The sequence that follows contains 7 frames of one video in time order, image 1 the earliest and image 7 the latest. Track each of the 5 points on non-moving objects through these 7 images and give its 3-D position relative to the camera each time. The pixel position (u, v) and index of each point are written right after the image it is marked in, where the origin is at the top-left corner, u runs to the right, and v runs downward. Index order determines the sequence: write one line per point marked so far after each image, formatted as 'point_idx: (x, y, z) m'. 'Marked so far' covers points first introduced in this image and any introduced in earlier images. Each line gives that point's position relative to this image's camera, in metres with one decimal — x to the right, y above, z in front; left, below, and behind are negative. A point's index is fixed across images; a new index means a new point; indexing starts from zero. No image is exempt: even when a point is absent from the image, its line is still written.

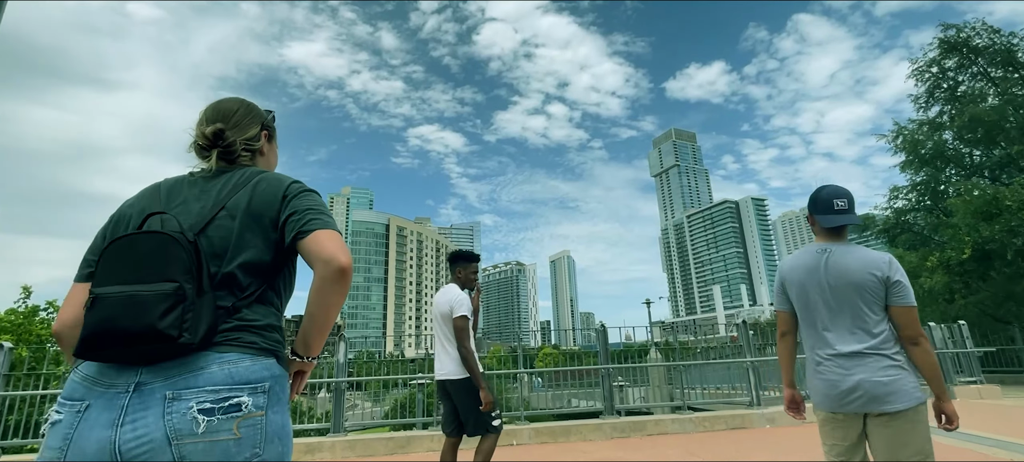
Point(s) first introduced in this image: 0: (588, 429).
0: (+0.9, -2.3, +5.9) m
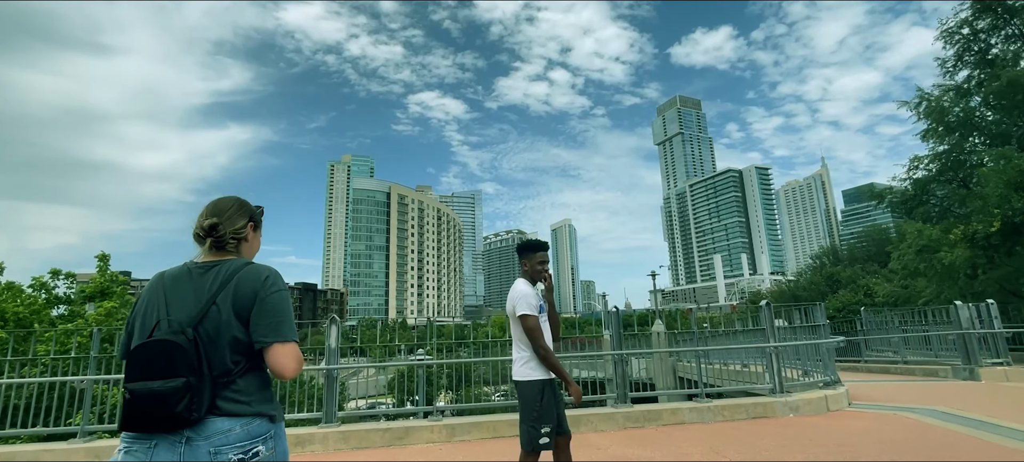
0: (+1.0, -2.1, +5.5) m
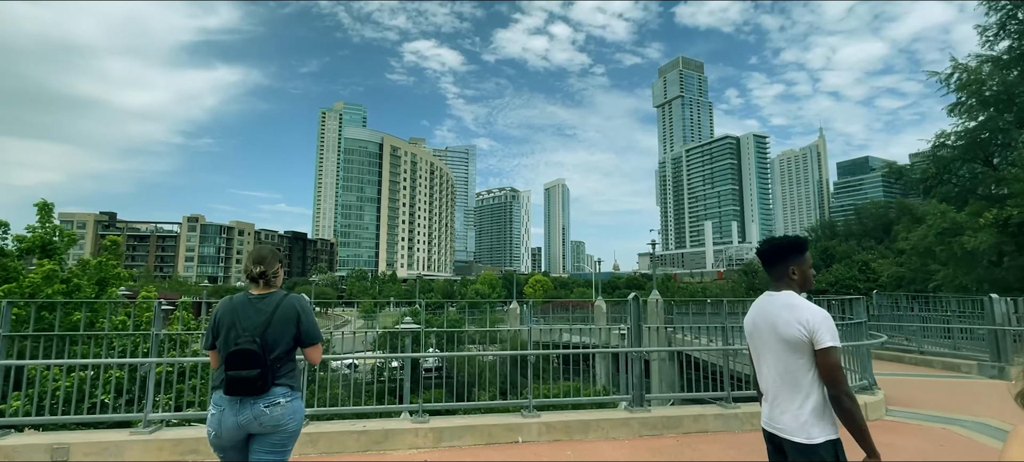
0: (+0.9, -1.8, +4.7) m
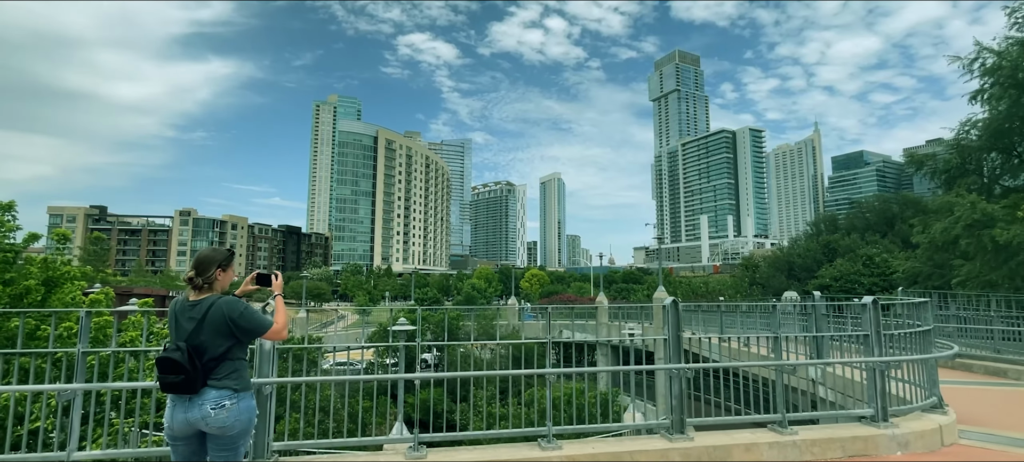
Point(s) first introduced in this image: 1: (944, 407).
0: (+1.1, -1.8, +3.9) m
1: (+4.2, -1.7, +4.9) m
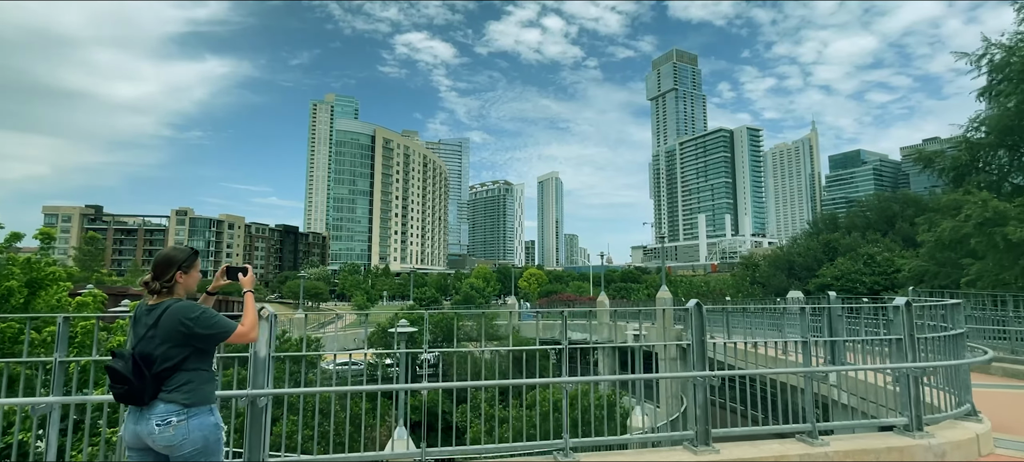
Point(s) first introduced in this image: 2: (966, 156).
0: (+1.2, -1.7, +3.7) m
1: (+4.3, -1.7, +4.7) m
2: (+14.2, +2.3, +15.8) m
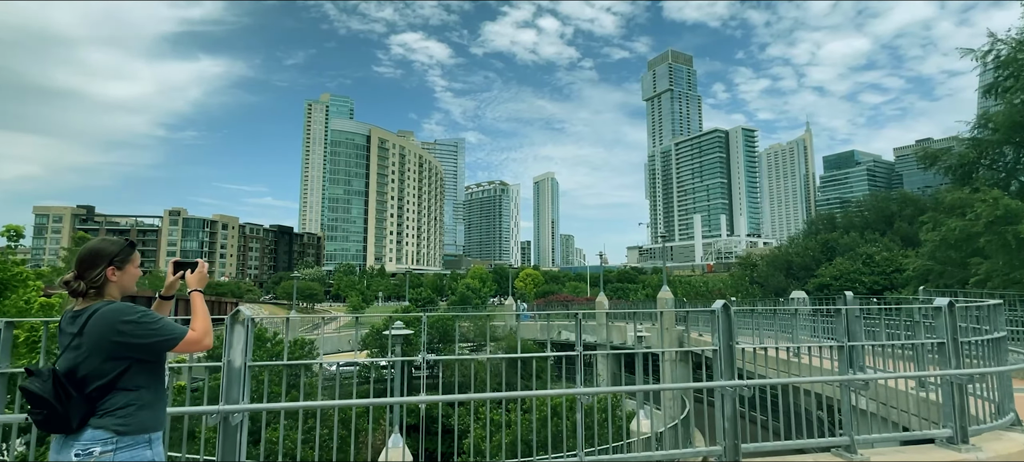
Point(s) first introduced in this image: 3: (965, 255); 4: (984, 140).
0: (+1.2, -1.7, +3.3) m
1: (+4.4, -1.7, +4.3) m
2: (+14.1, +2.3, +15.5) m
3: (+13.3, -0.7, +14.8) m
4: (+14.4, +2.8, +15.4) m
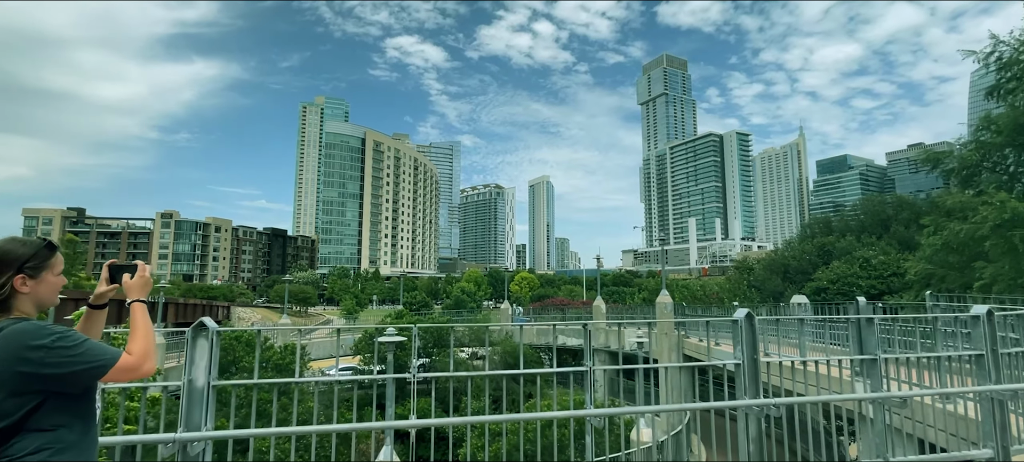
0: (+1.2, -1.7, +3.0) m
1: (+4.4, -1.7, +4.0) m
2: (+14.0, +2.2, +15.3) m
3: (+13.2, -0.8, +14.6) m
4: (+14.3, +2.7, +15.2) m
